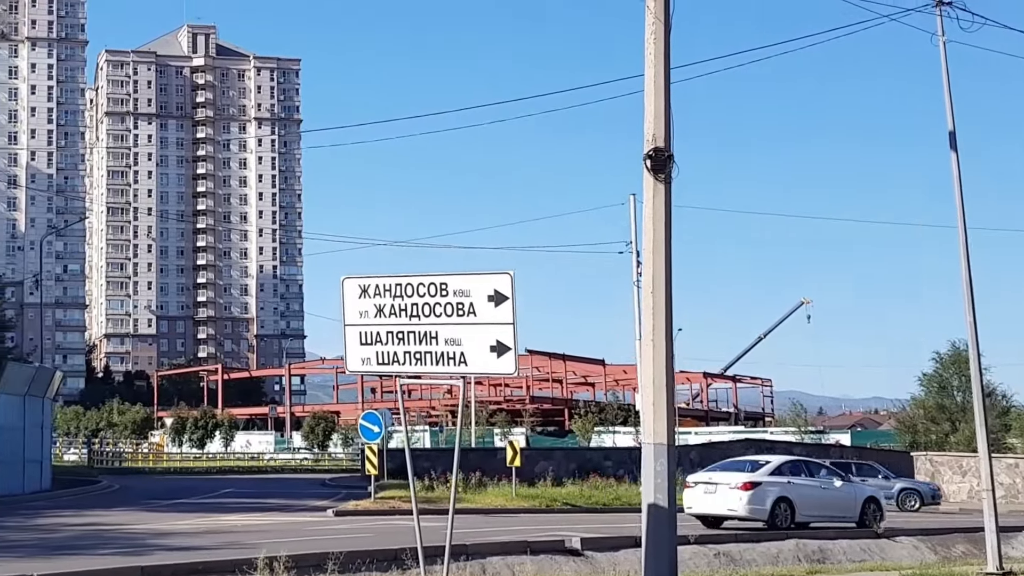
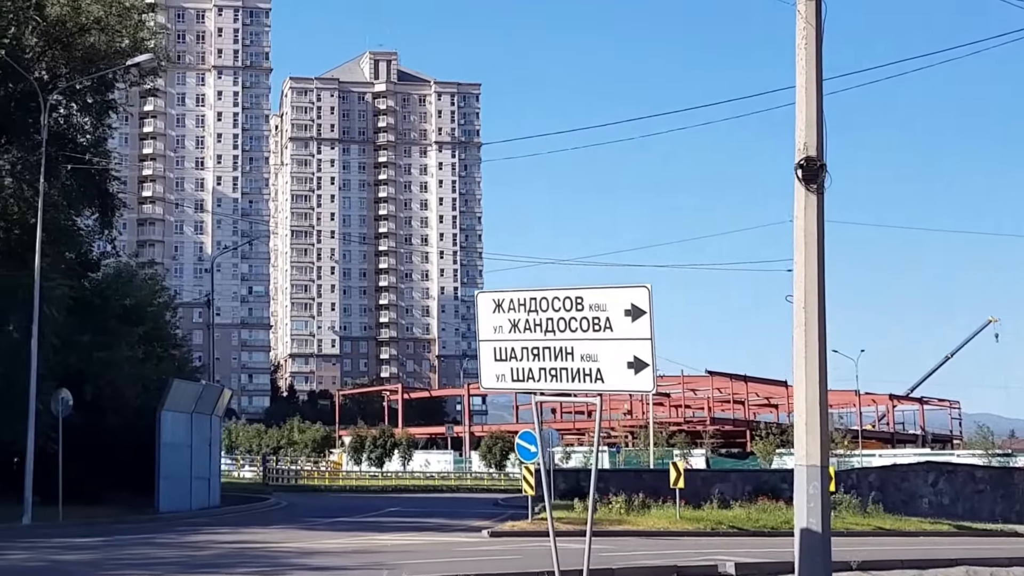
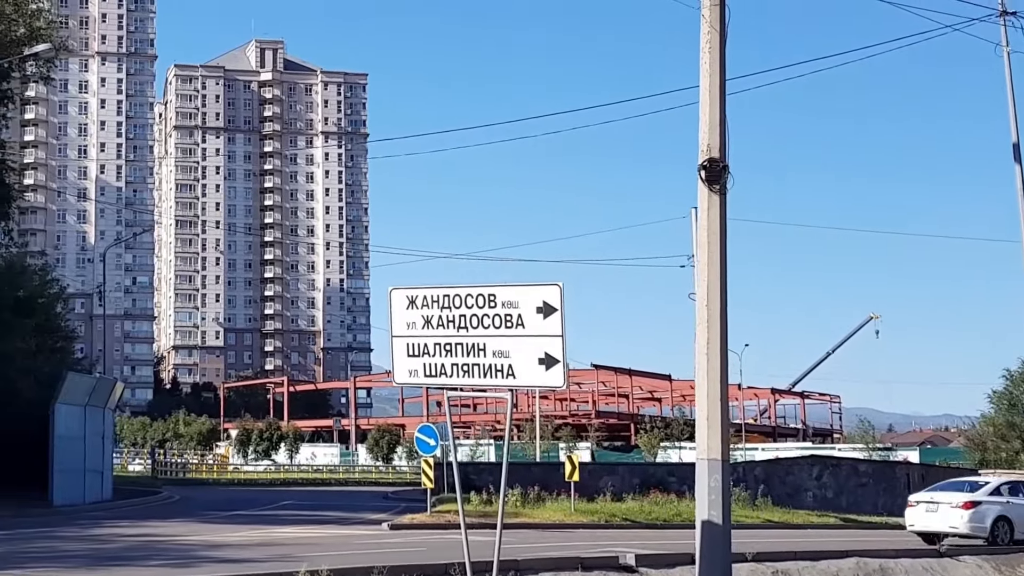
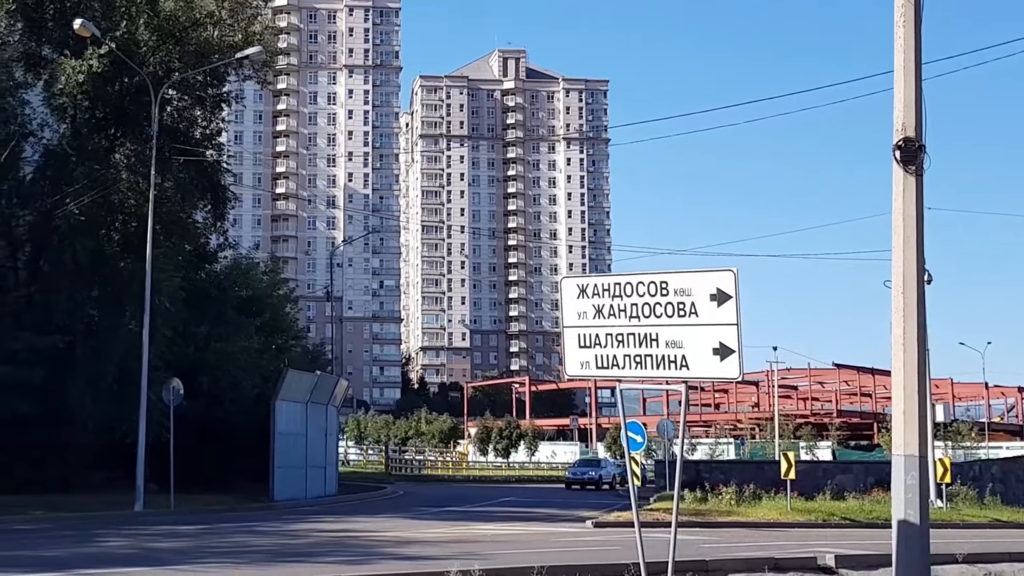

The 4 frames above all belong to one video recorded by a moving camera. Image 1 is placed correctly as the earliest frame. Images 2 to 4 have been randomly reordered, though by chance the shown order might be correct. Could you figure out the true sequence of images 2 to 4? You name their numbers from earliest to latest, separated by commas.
3, 2, 4
